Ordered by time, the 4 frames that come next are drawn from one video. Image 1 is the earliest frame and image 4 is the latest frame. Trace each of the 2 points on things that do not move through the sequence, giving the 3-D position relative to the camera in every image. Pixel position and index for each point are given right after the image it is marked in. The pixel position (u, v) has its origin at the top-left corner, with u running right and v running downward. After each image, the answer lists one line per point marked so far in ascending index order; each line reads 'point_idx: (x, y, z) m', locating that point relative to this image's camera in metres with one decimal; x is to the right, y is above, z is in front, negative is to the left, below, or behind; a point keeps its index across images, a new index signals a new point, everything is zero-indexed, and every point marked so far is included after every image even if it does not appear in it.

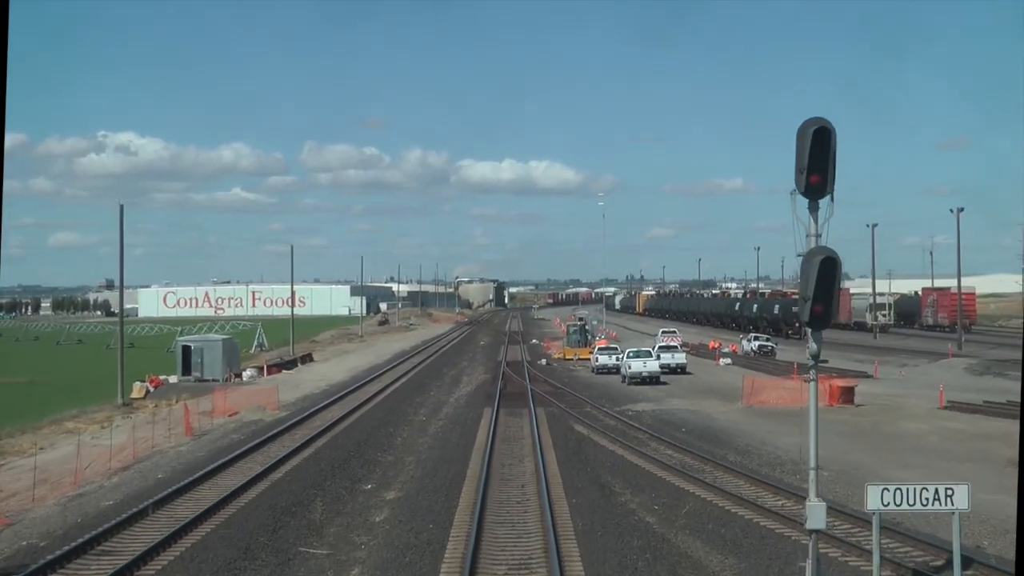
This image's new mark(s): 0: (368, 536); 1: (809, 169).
0: (-2.2, -3.7, +15.0) m
1: (+3.0, +1.2, +9.9) m
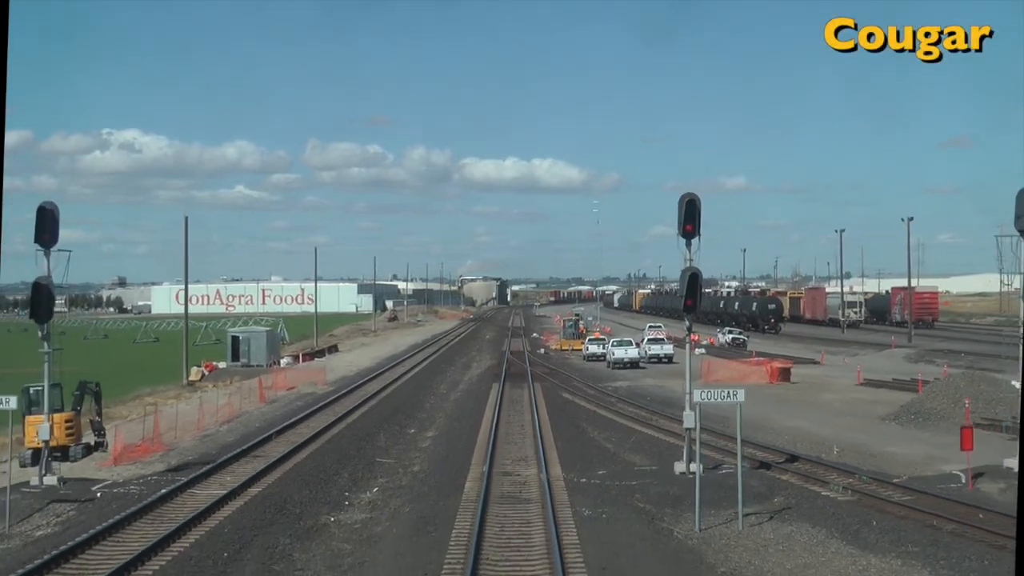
0: (-2.1, -3.8, +22.6) m
1: (+3.1, +1.2, +17.5) m
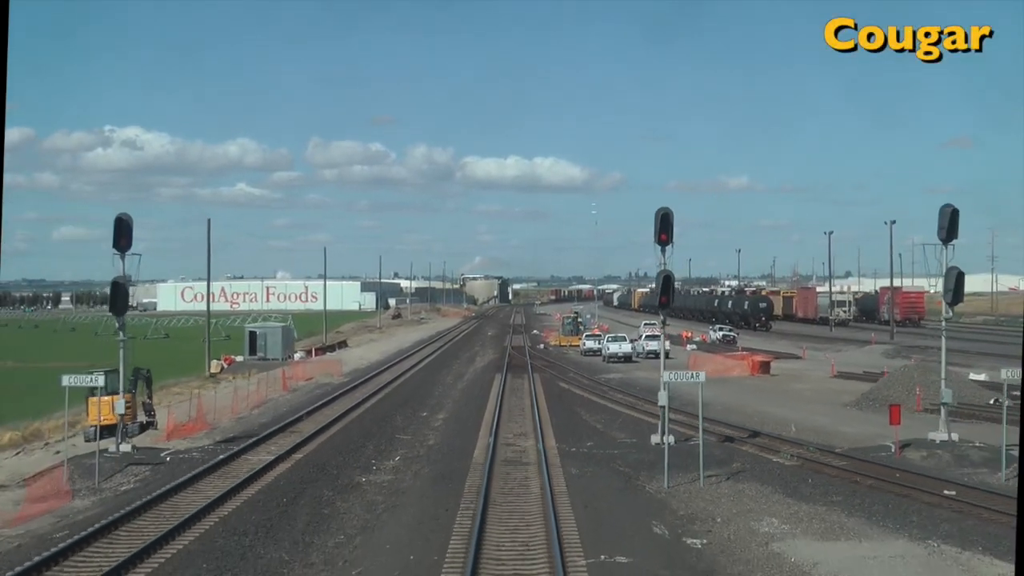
0: (-2.1, -3.7, +25.8) m
1: (+3.1, +1.2, +20.8) m
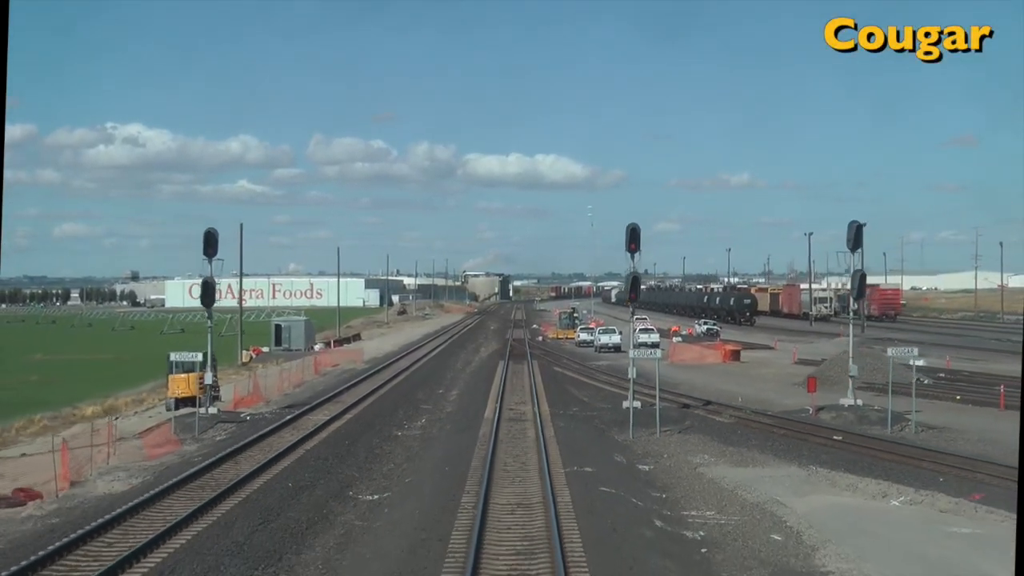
0: (-2.0, -3.7, +31.7) m
1: (+3.2, +1.2, +26.6) m
